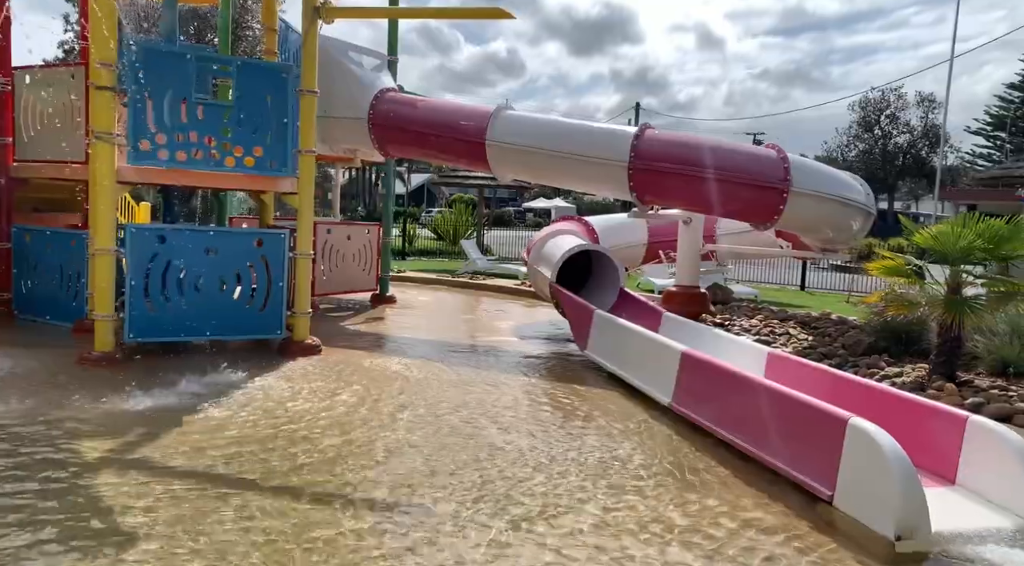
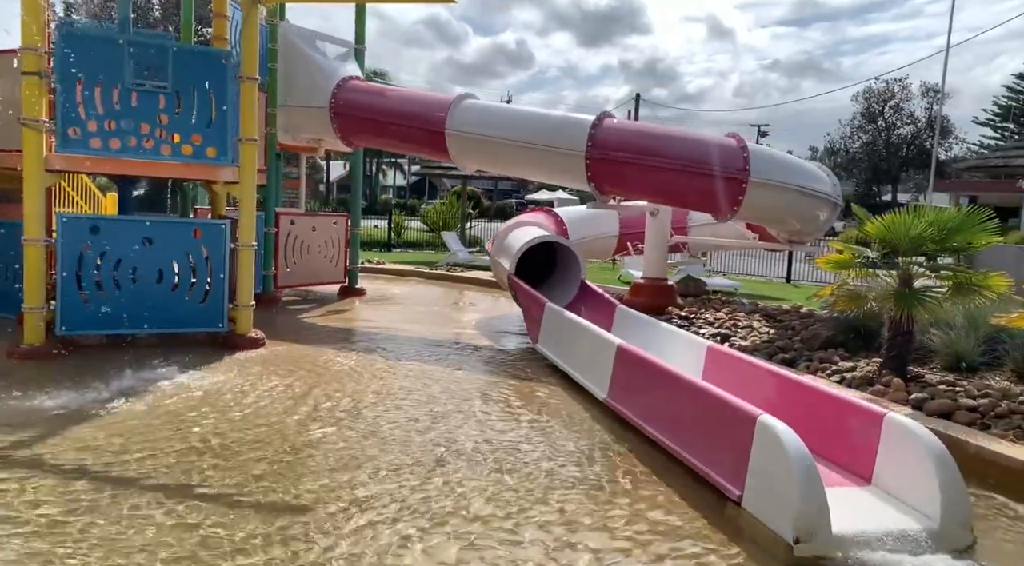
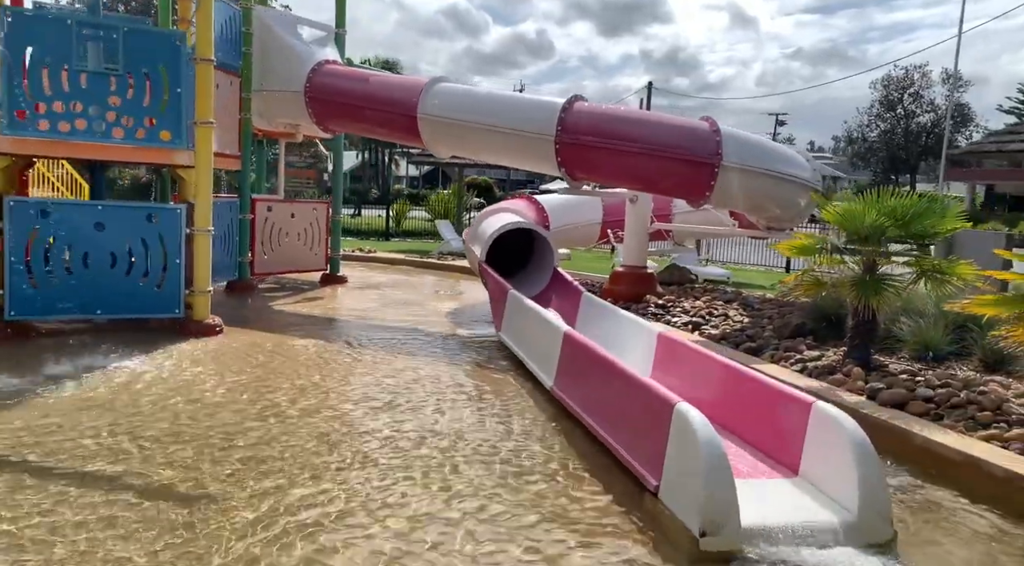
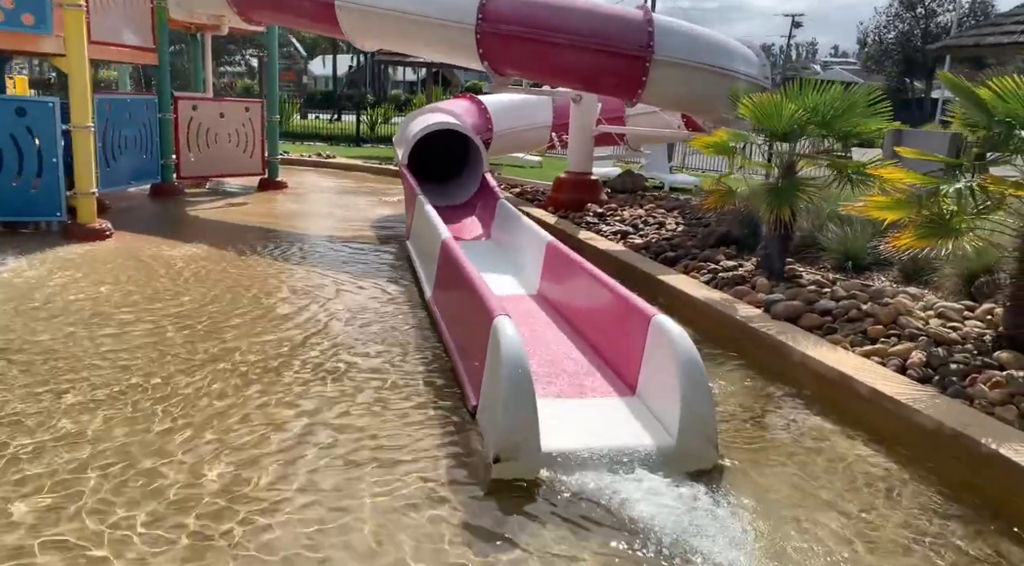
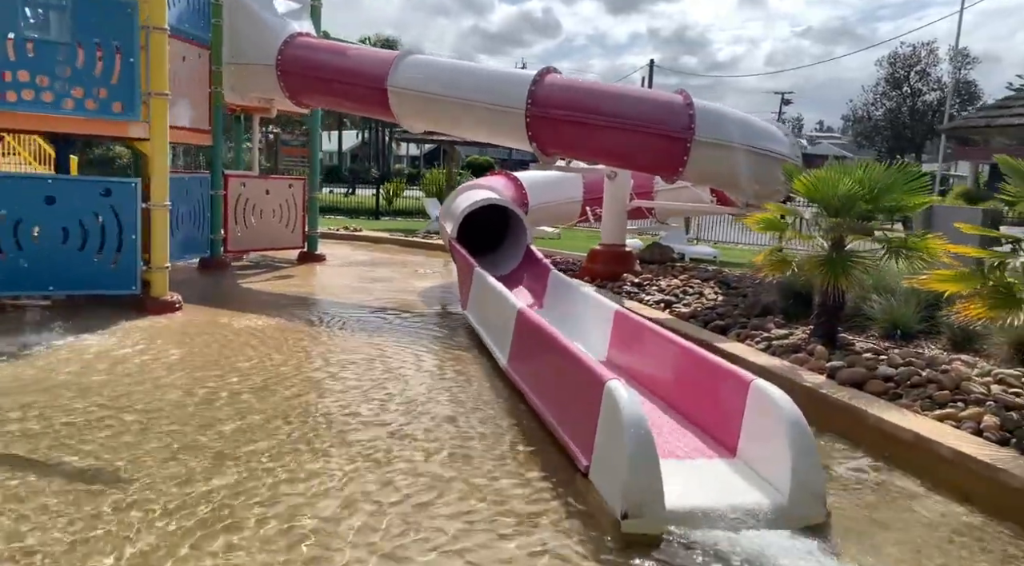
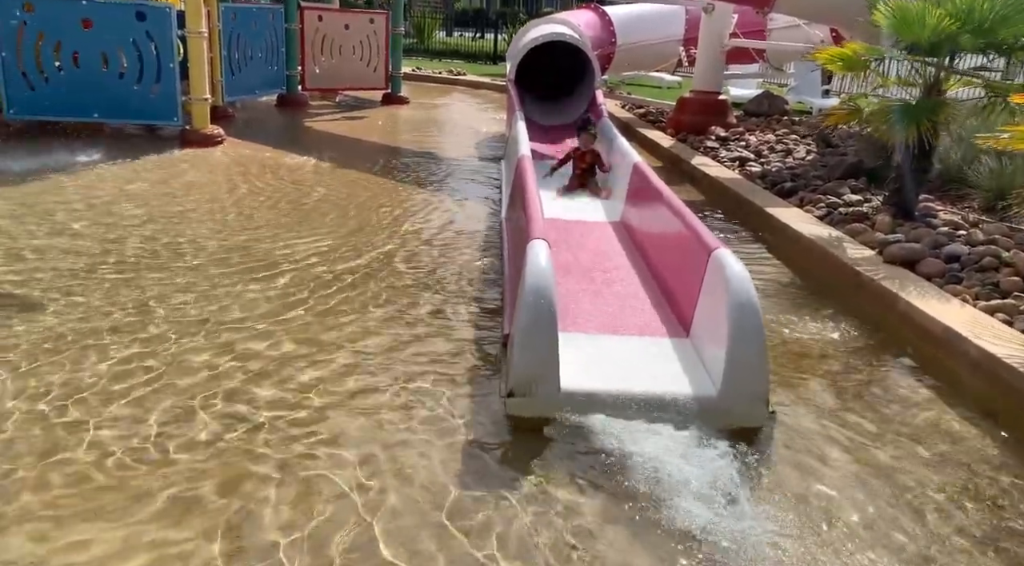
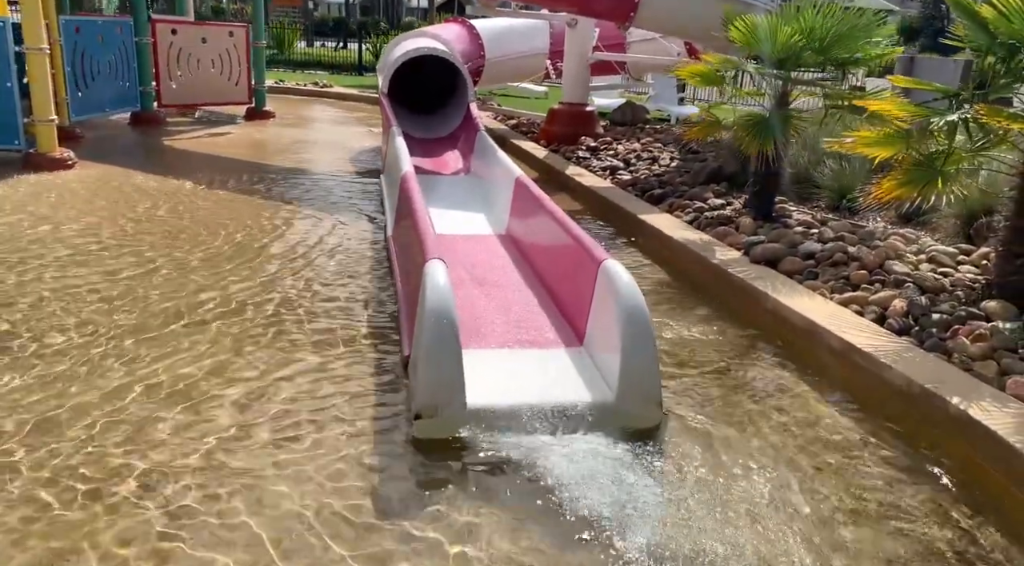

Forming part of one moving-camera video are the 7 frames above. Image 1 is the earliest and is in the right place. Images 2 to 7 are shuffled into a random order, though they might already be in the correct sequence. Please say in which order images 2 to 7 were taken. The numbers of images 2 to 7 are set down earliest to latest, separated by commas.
2, 3, 5, 4, 7, 6
